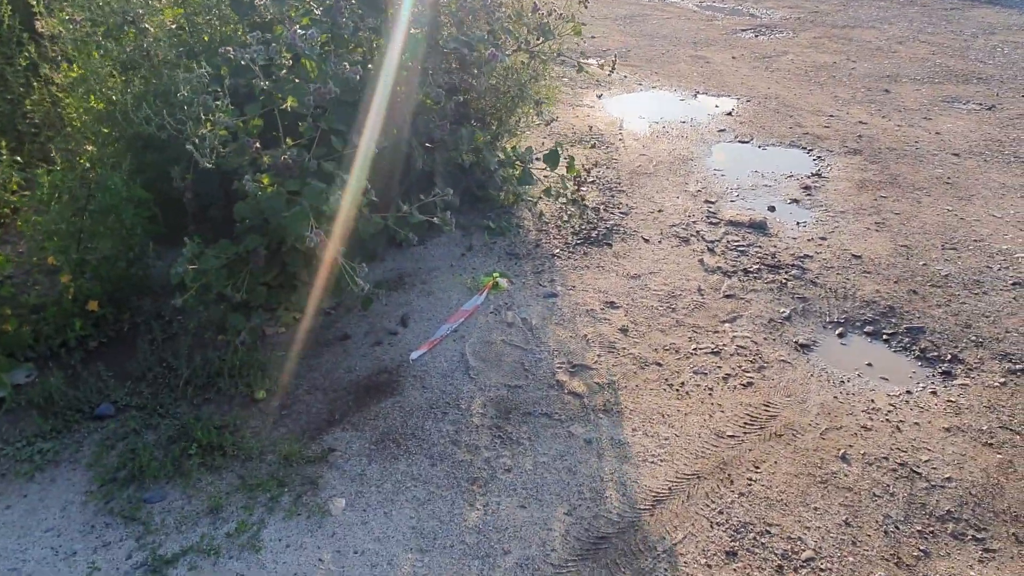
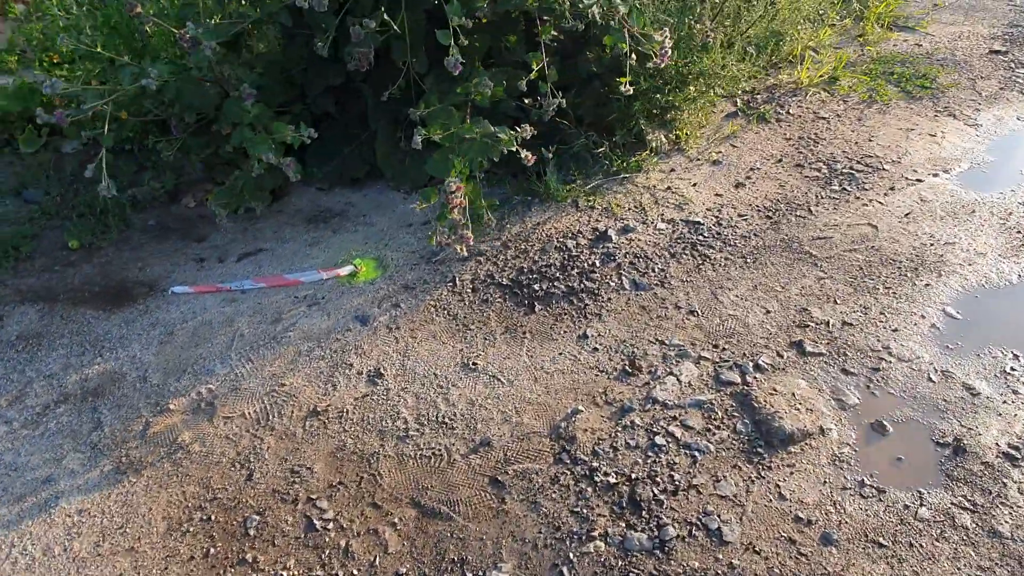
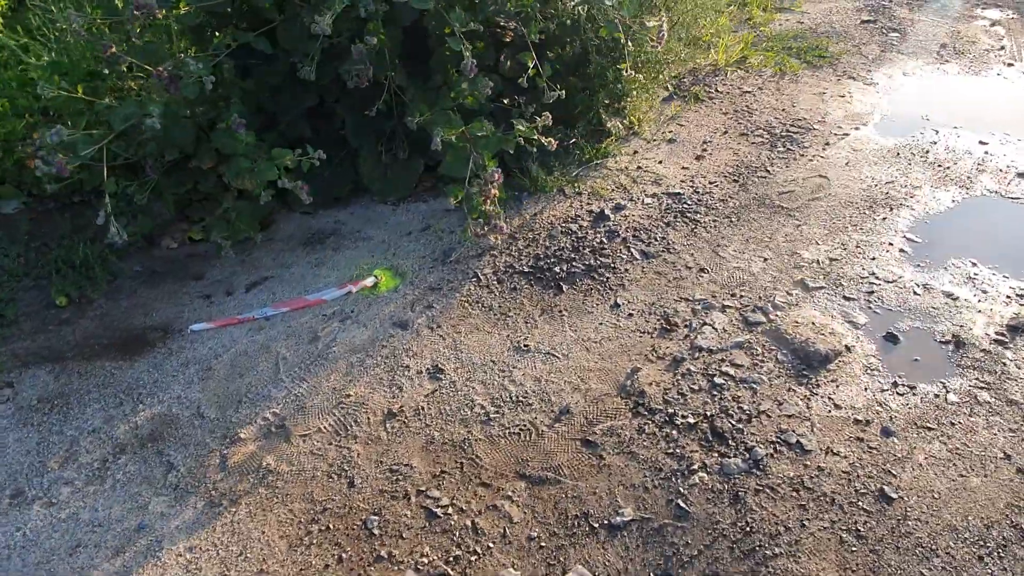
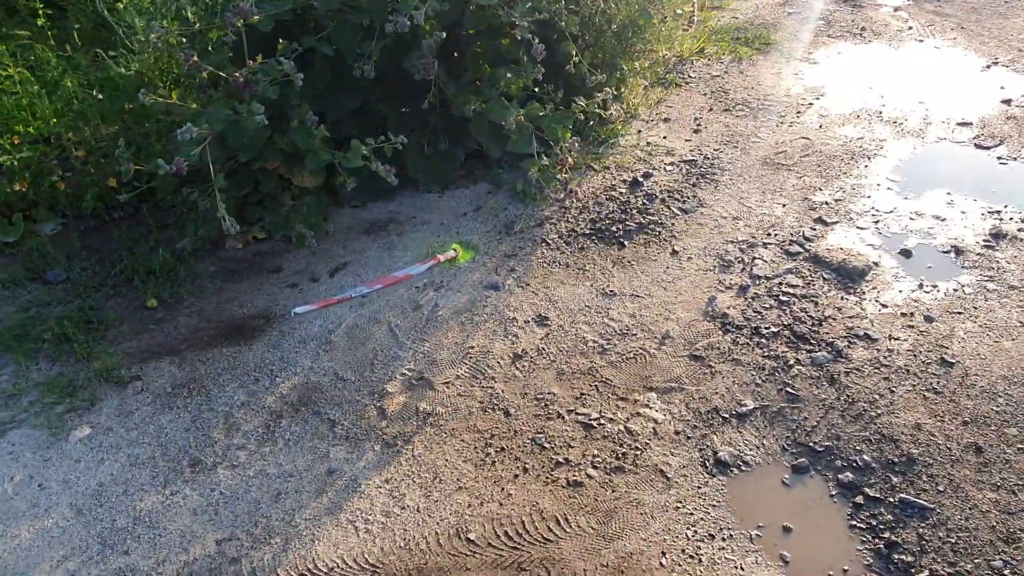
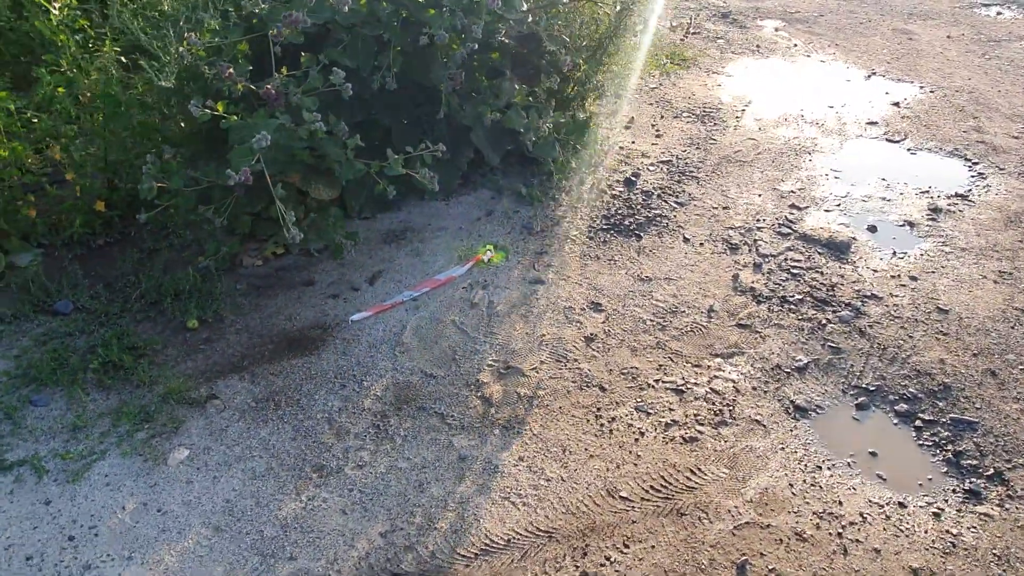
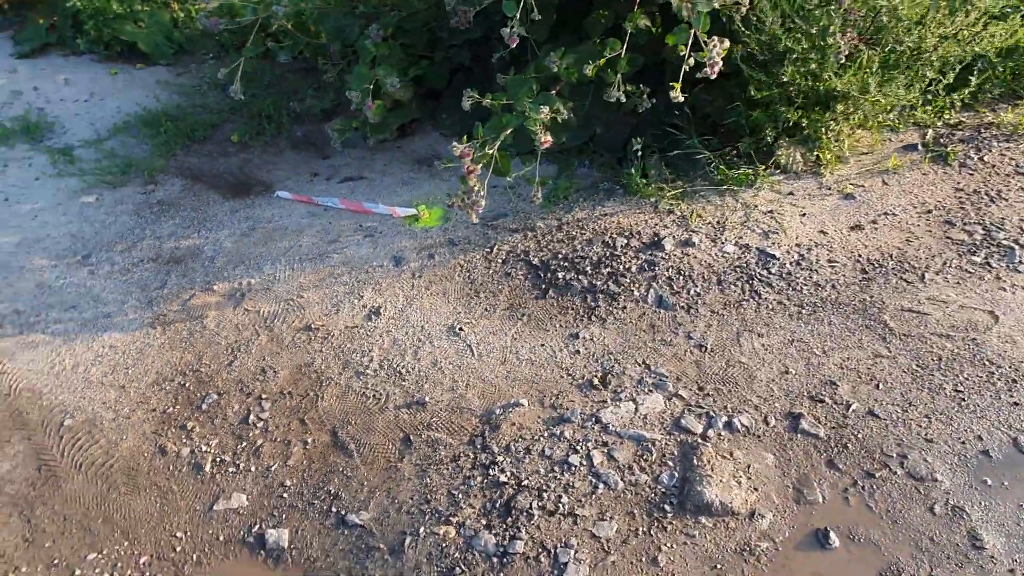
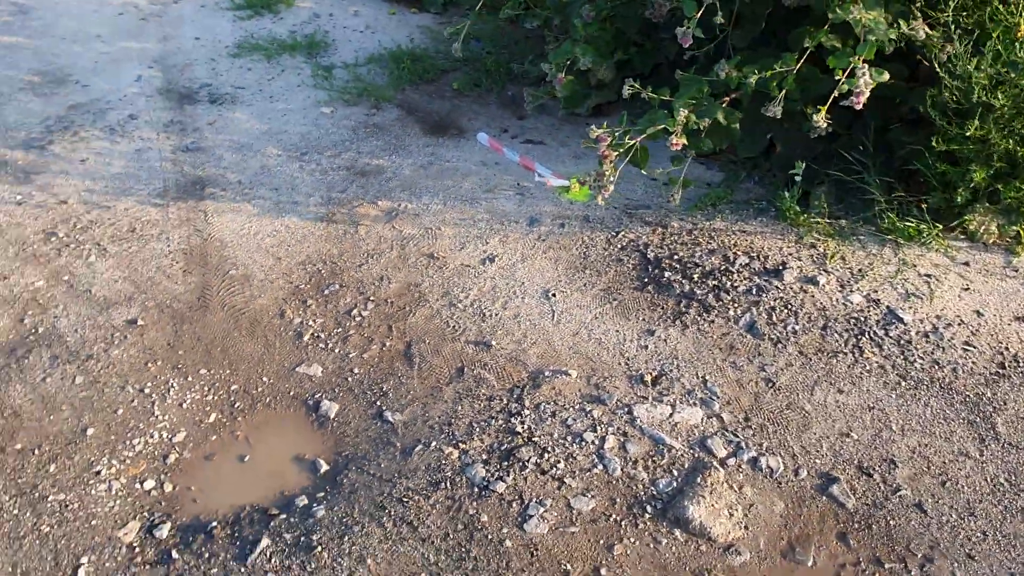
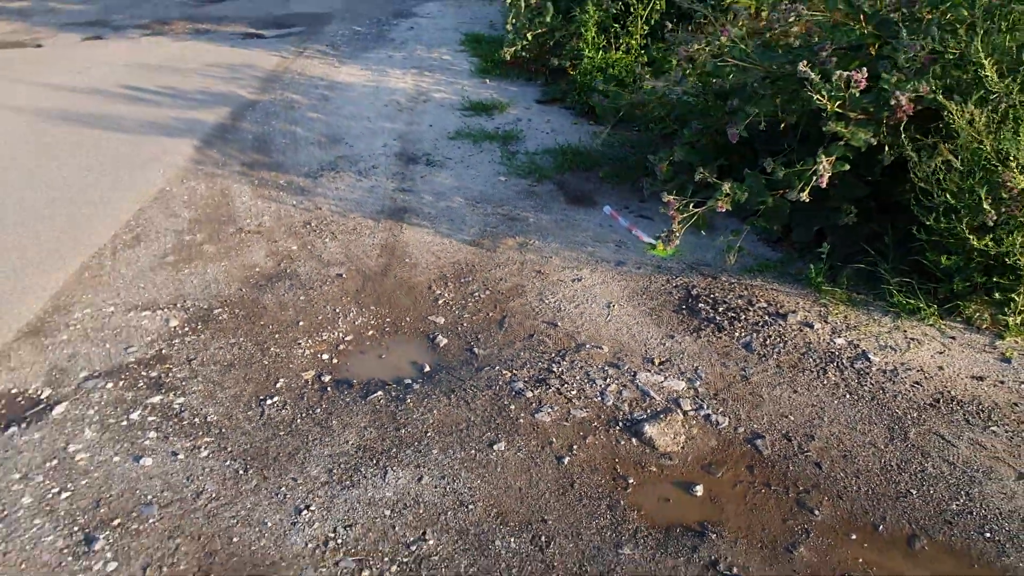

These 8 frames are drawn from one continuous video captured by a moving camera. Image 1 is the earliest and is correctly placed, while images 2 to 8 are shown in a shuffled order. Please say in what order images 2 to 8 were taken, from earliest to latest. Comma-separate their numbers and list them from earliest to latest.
5, 4, 3, 2, 6, 7, 8
